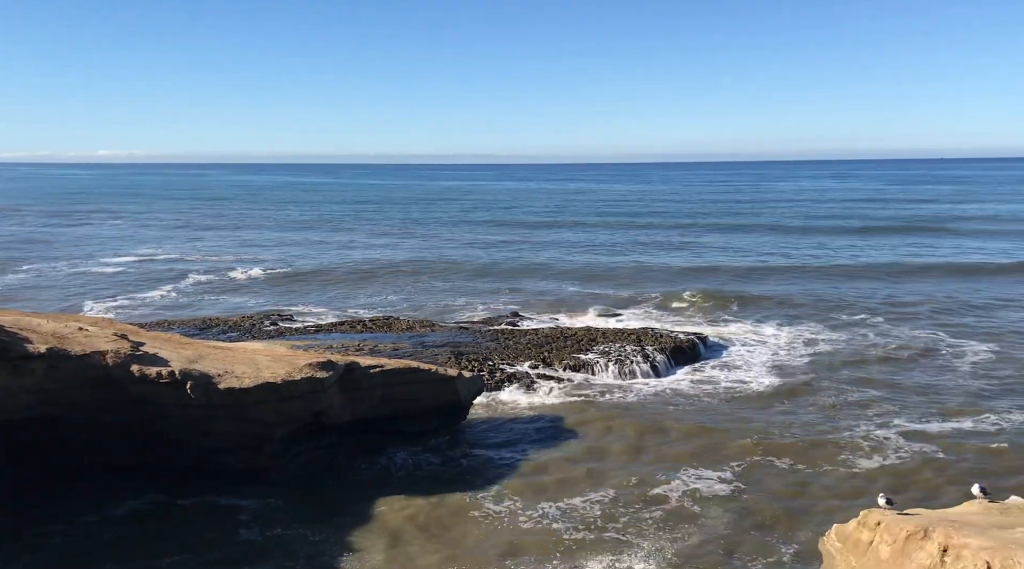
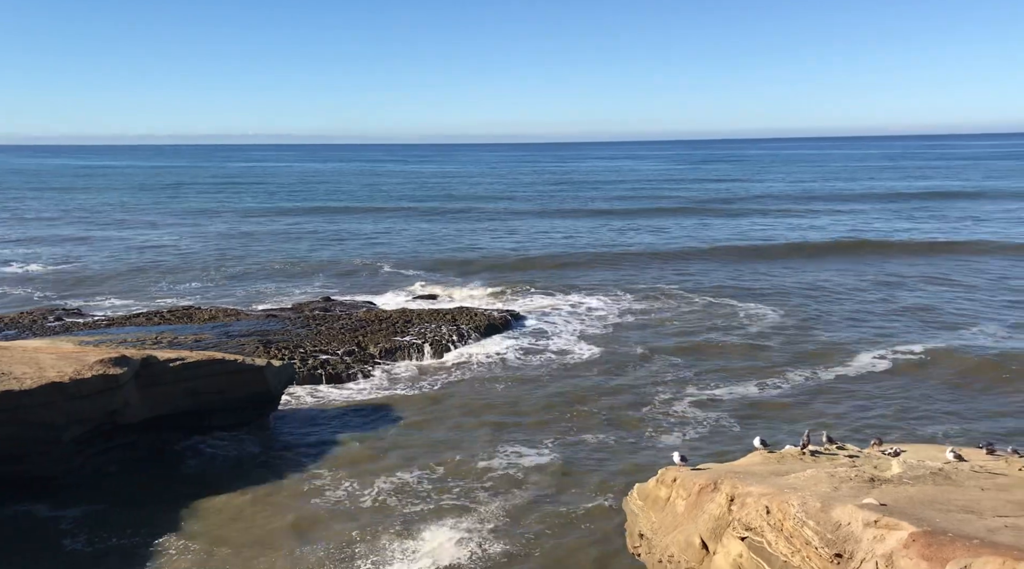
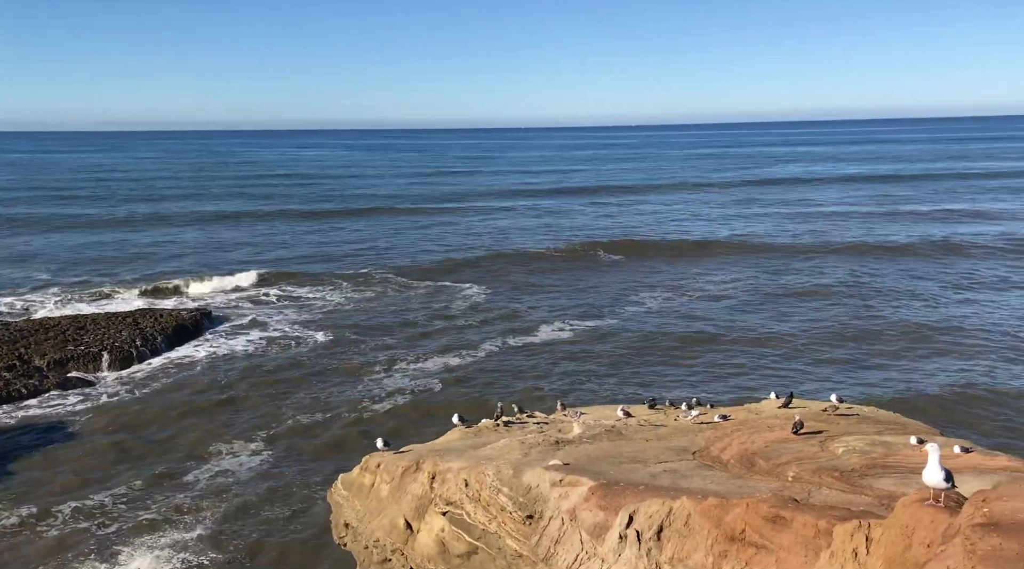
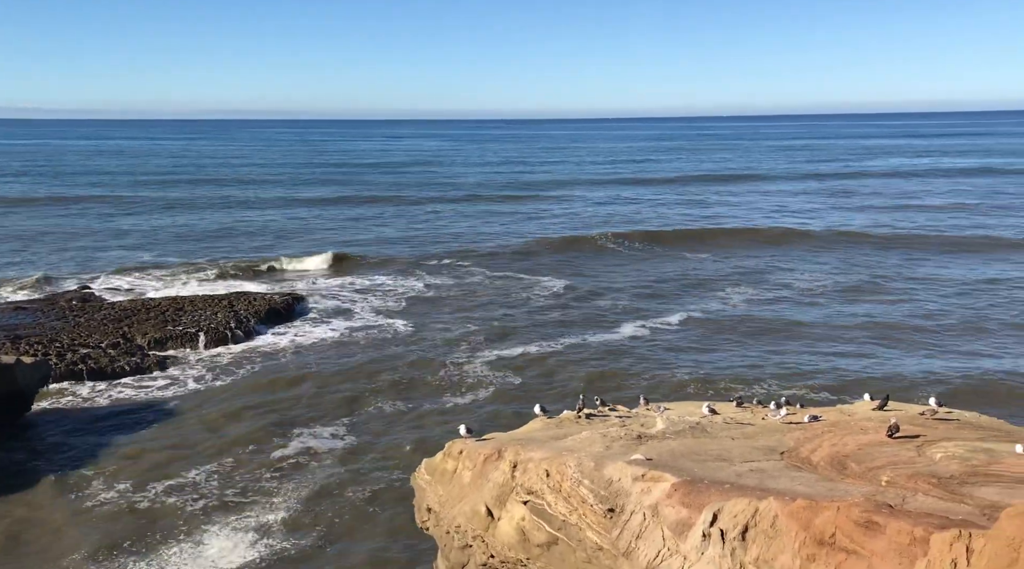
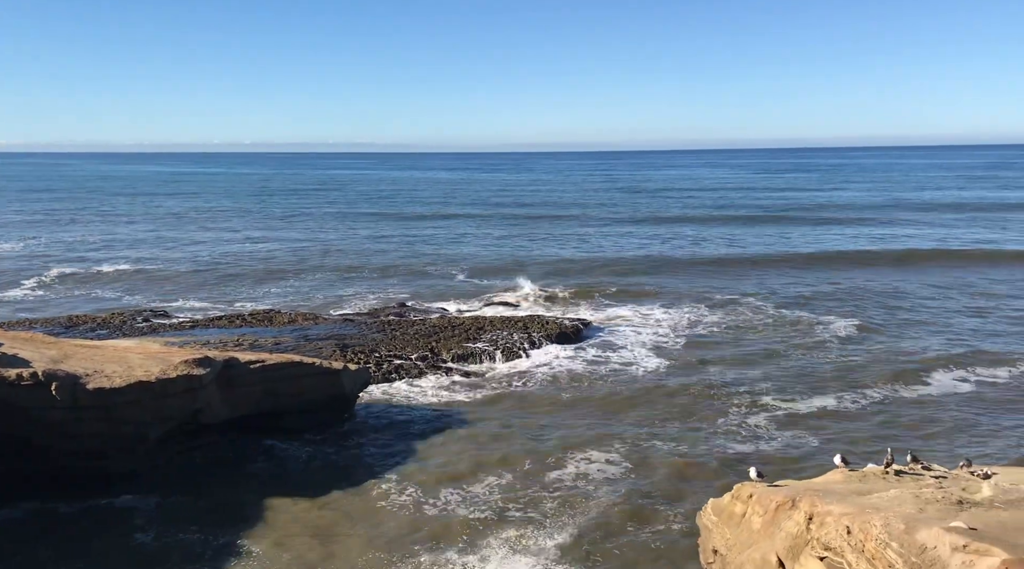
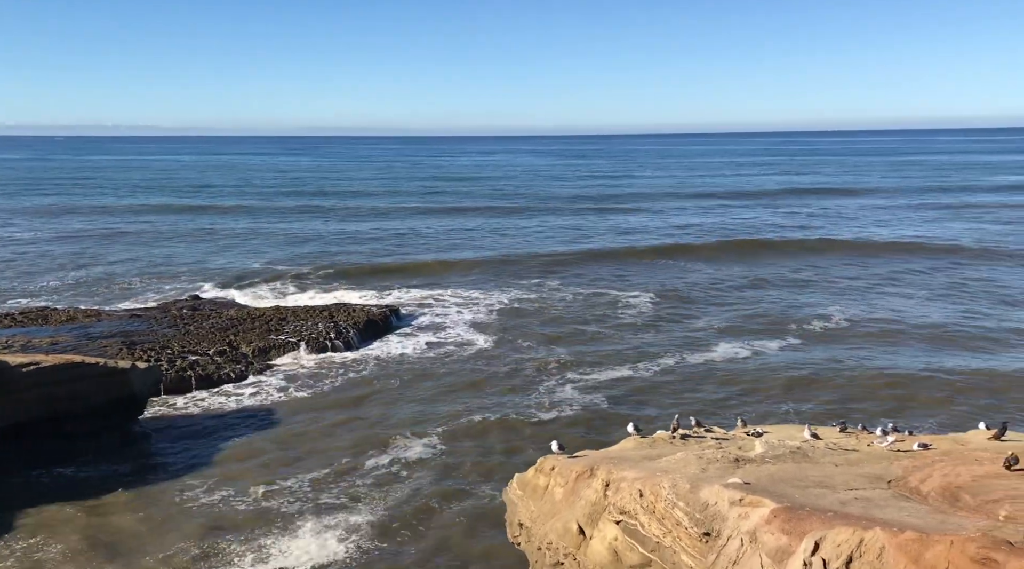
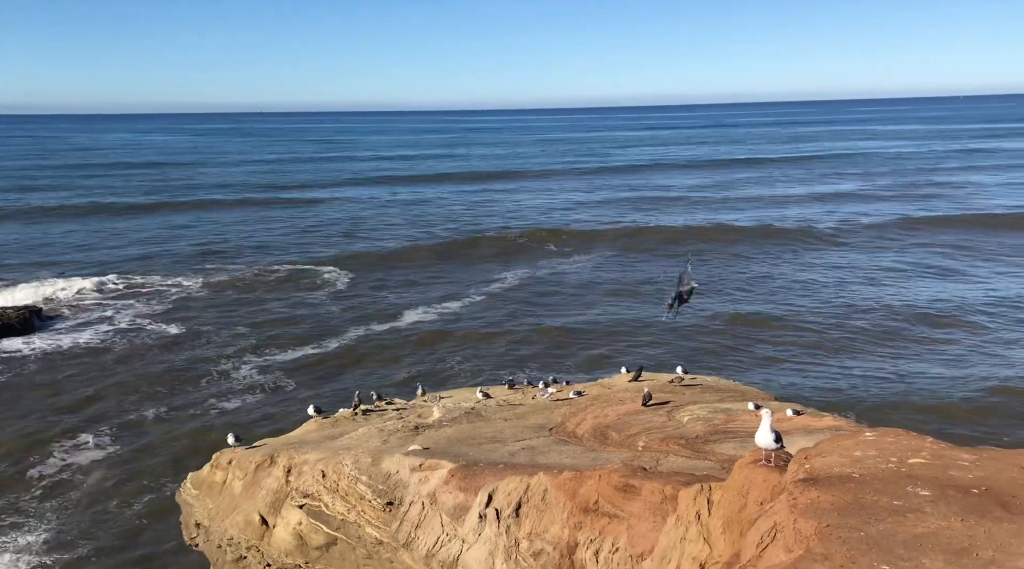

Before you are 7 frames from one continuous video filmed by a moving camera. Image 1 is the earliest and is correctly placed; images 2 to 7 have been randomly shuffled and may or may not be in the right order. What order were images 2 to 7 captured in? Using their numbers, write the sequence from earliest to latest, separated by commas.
5, 2, 6, 4, 3, 7
